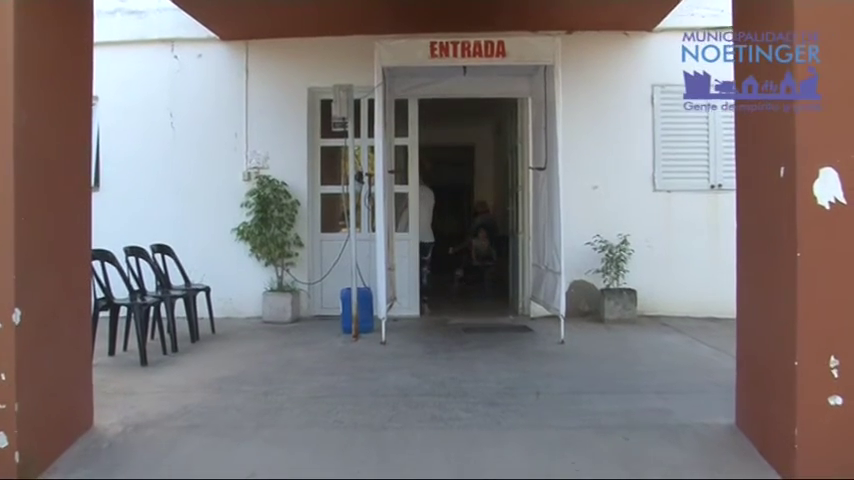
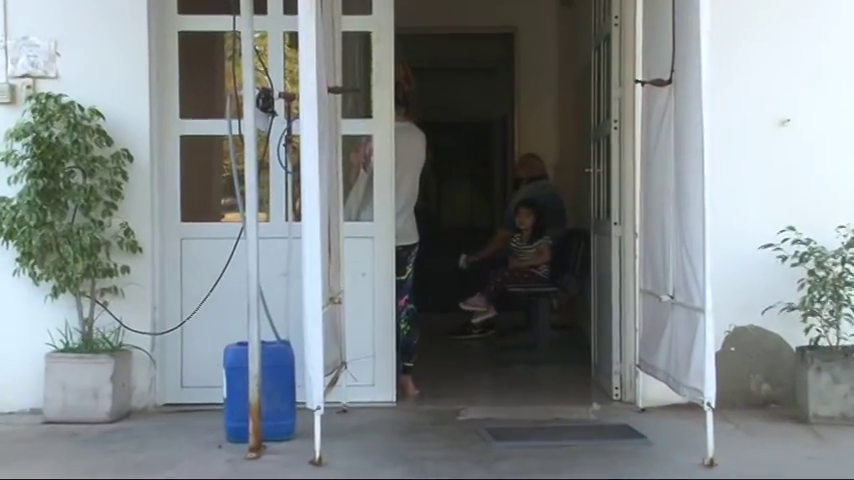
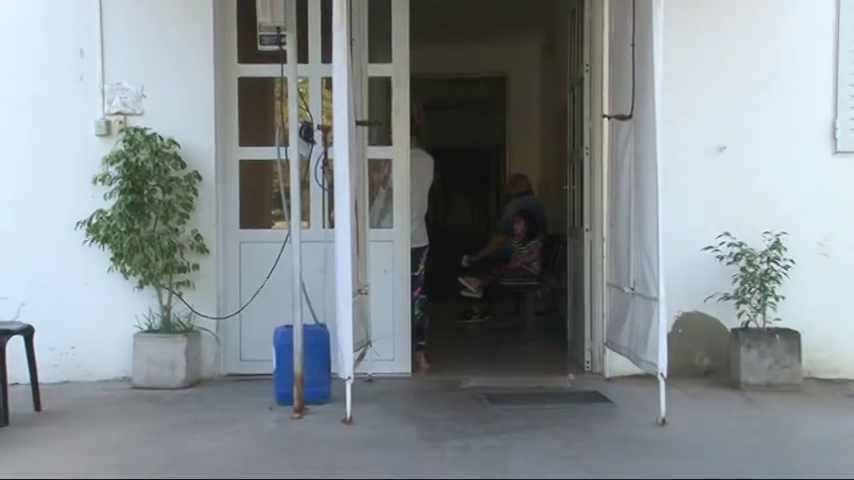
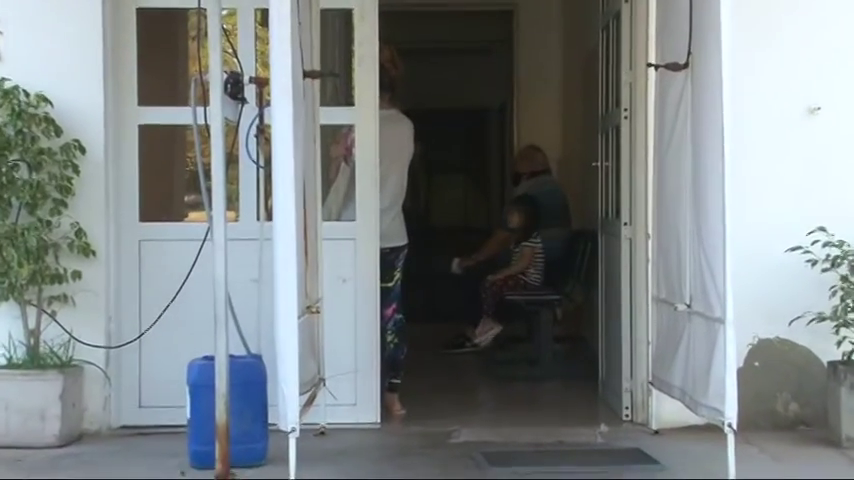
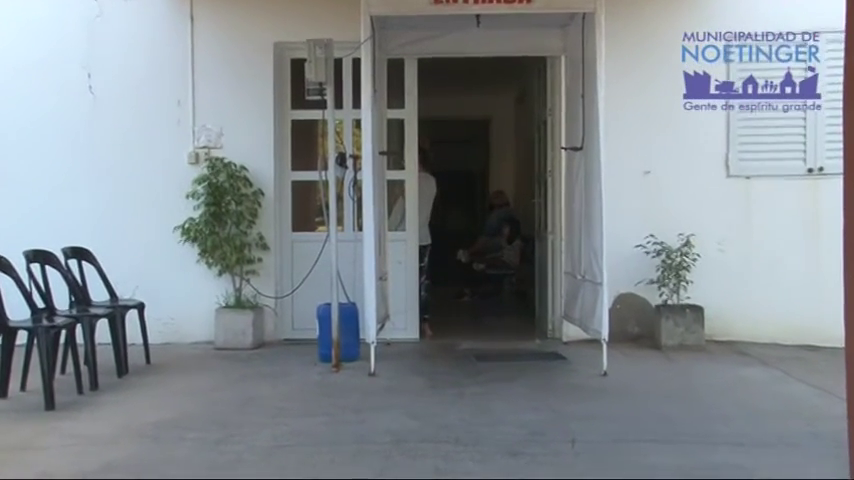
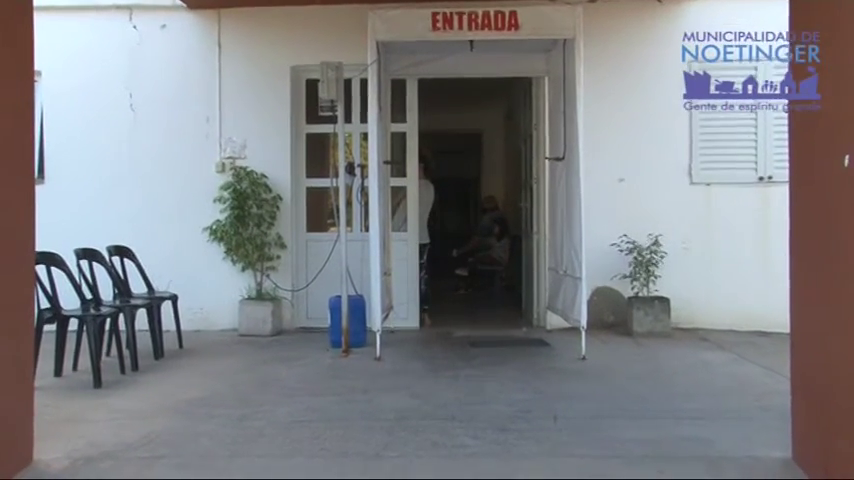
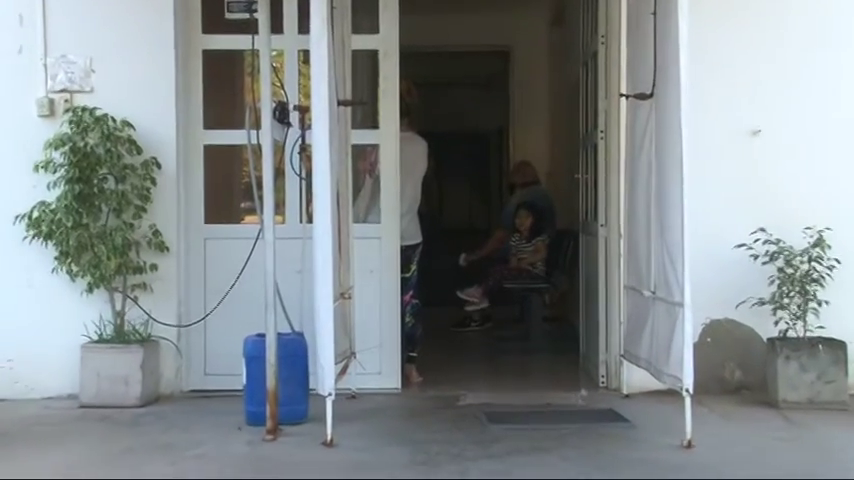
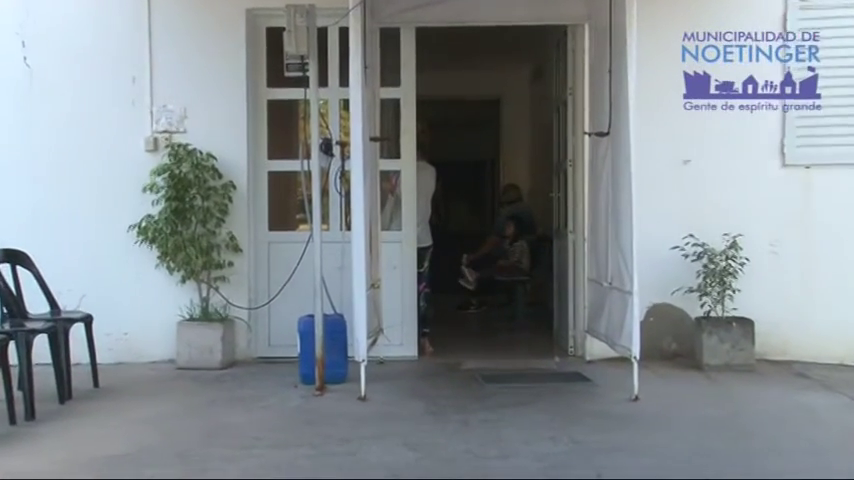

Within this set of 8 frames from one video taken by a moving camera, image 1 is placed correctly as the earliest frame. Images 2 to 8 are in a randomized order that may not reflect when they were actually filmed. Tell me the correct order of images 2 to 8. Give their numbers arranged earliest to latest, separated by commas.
6, 5, 8, 3, 7, 2, 4
